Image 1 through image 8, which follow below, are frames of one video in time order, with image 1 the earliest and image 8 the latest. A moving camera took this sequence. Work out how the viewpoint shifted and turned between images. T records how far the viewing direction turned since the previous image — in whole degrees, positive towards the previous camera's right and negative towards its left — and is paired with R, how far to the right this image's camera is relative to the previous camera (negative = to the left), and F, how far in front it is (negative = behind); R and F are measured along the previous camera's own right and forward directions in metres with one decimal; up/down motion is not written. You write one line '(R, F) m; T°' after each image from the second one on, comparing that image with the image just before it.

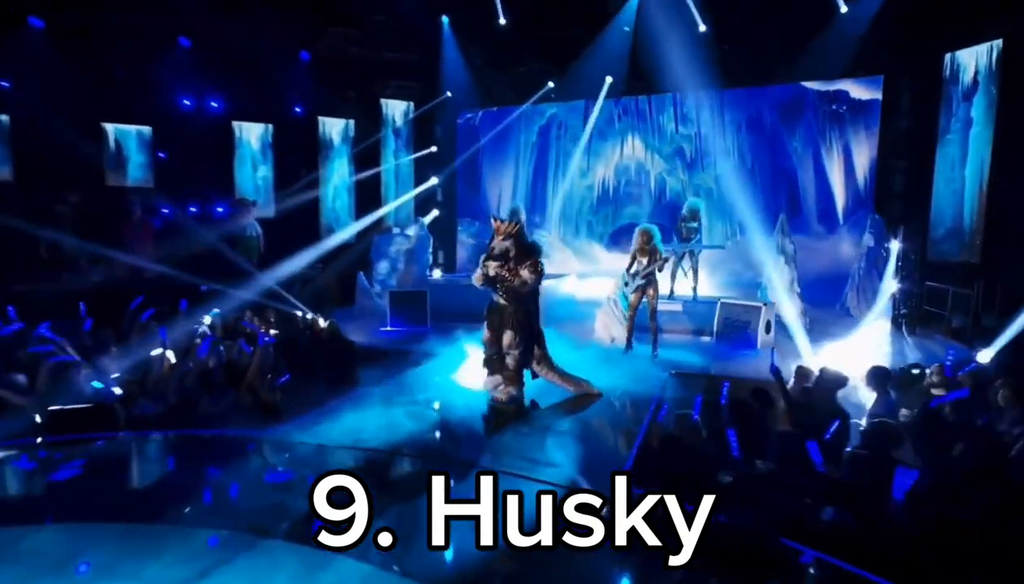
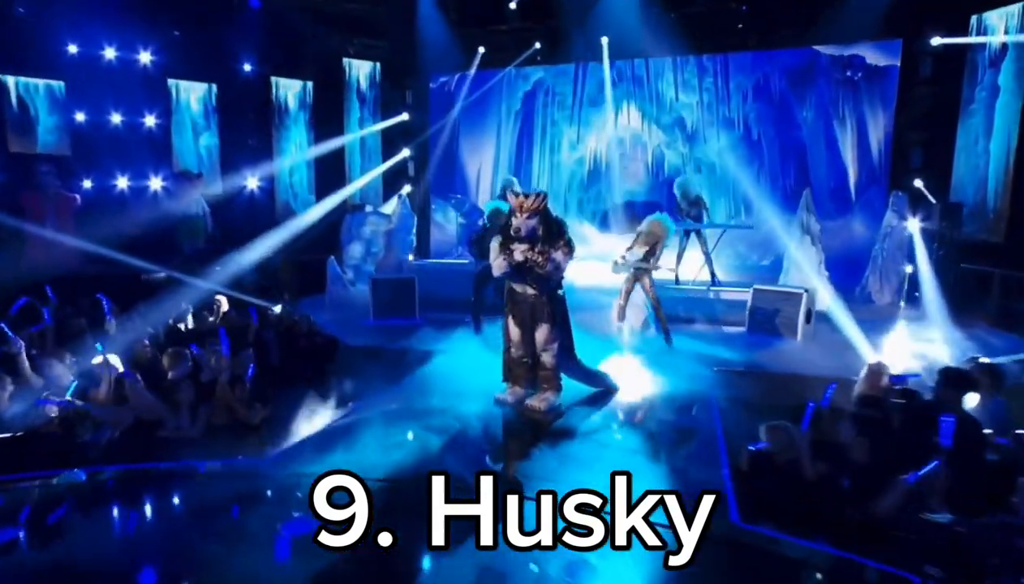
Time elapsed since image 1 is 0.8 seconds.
(-1.1, +1.2) m; +8°
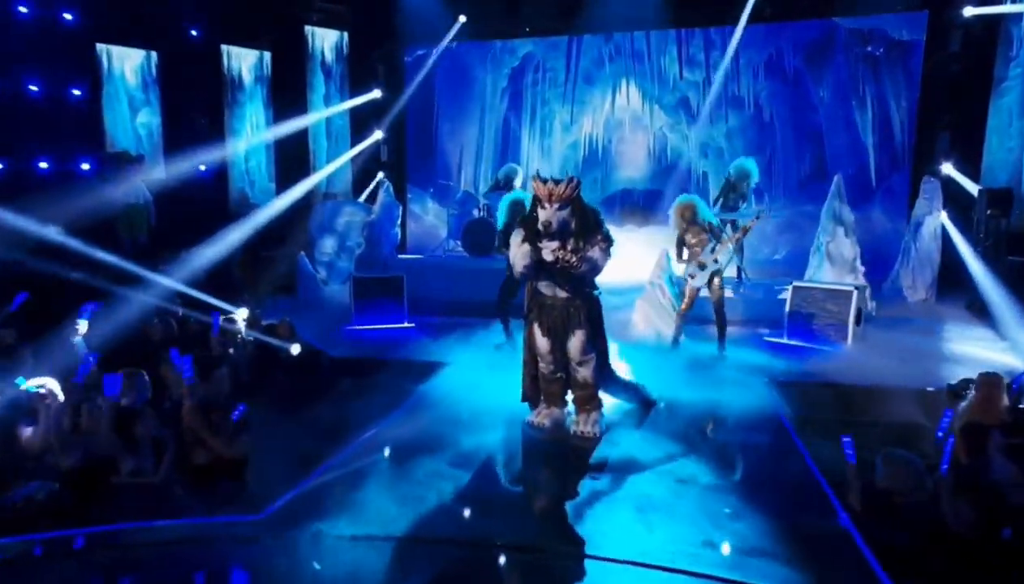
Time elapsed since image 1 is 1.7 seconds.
(-0.7, +1.1) m; +5°
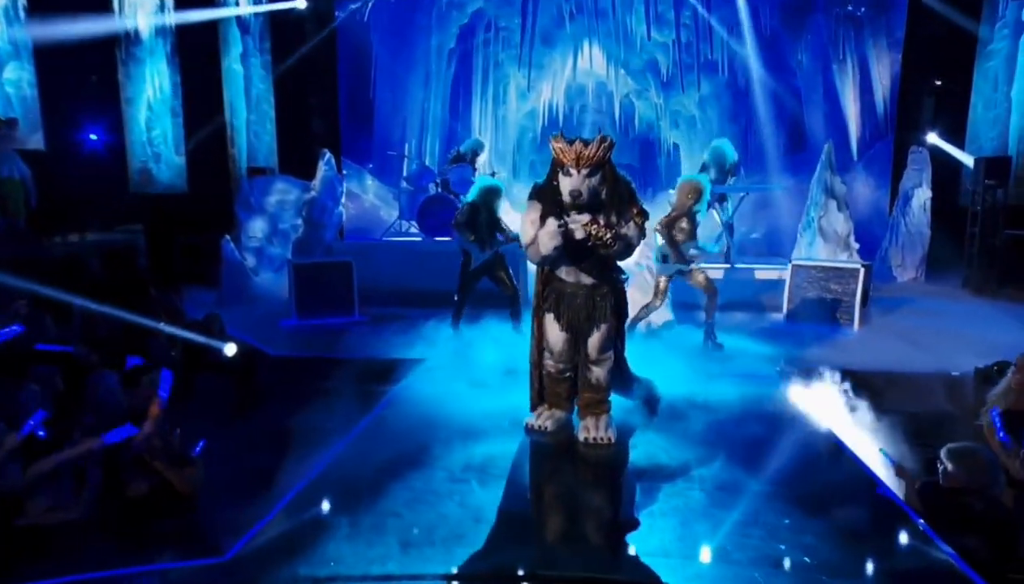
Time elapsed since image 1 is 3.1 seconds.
(-0.6, +1.0) m; +8°
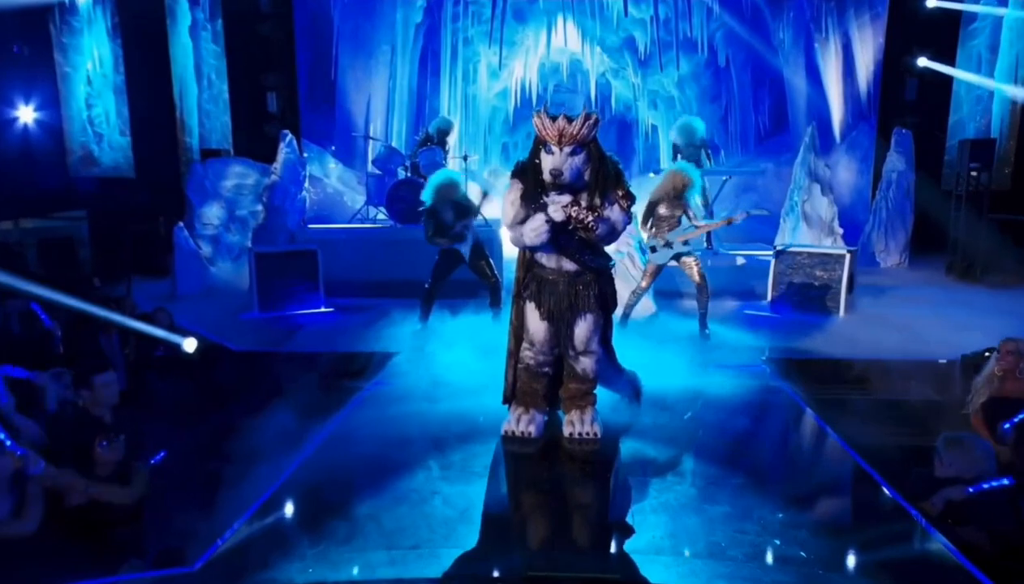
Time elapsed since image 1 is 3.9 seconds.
(-0.2, +0.3) m; +3°
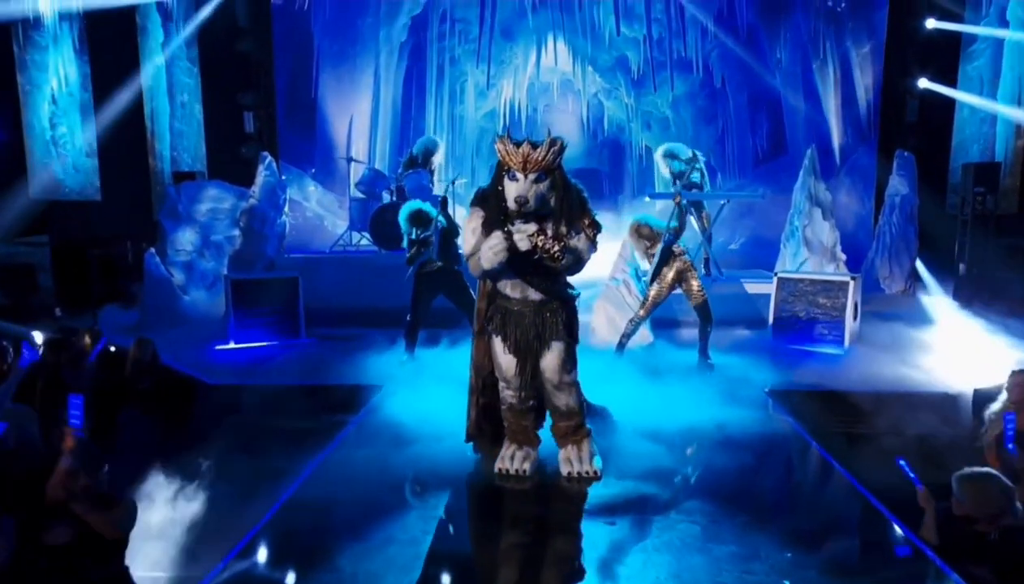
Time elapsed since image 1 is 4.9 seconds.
(-0.1, +0.3) m; +1°
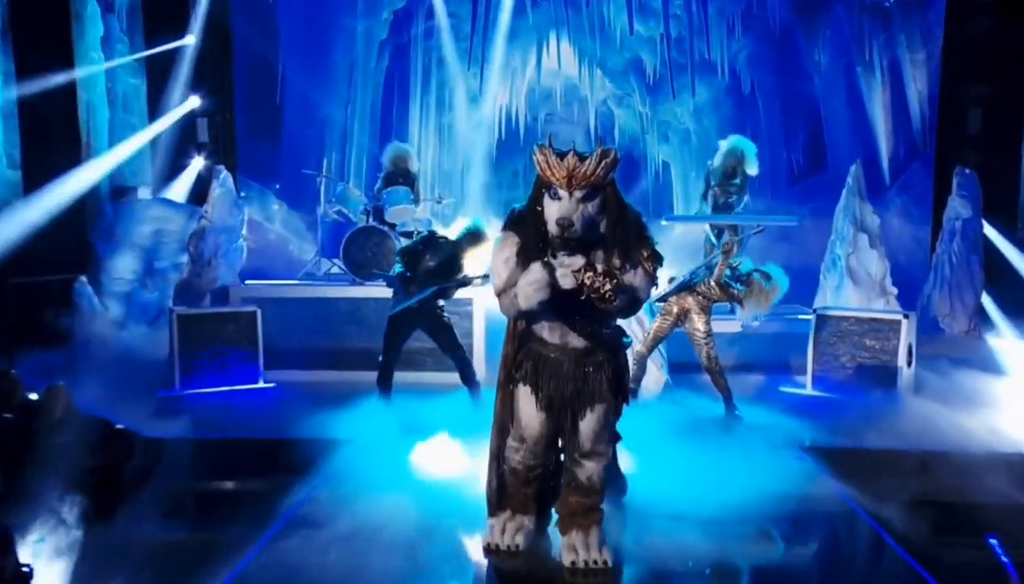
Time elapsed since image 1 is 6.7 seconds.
(+0.1, +1.0) m; -1°
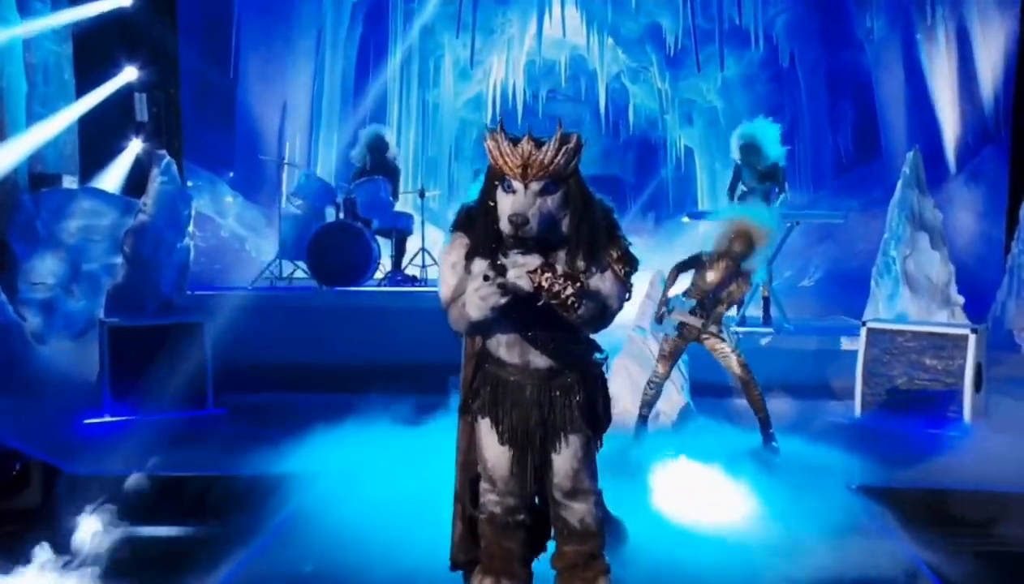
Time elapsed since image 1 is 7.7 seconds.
(+0.1, +0.9) m; 0°
